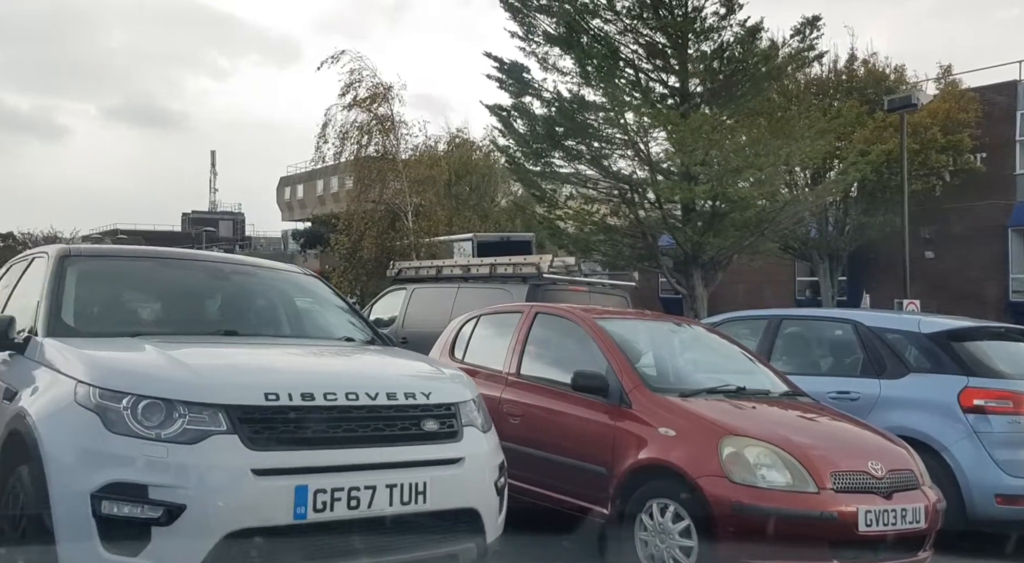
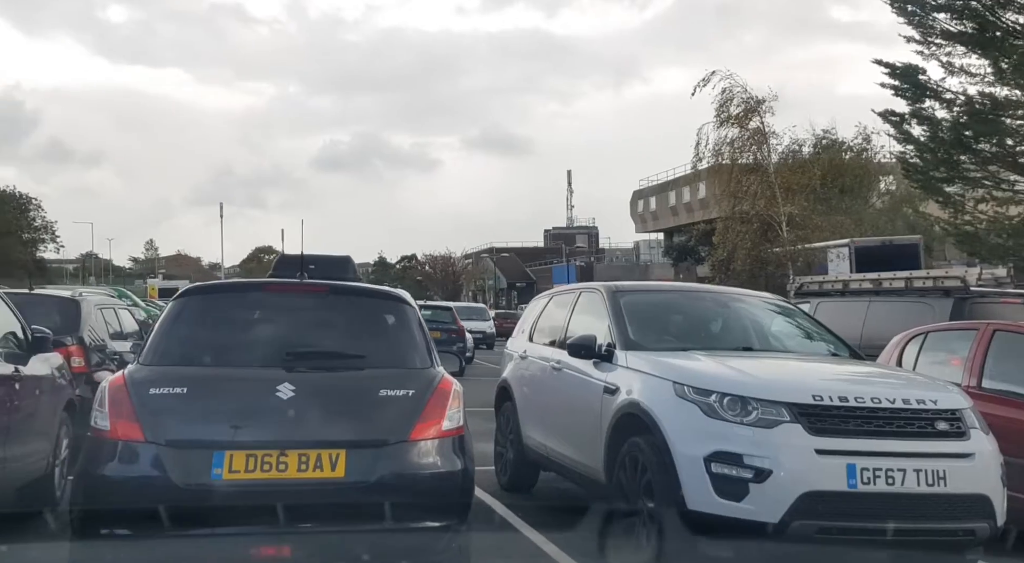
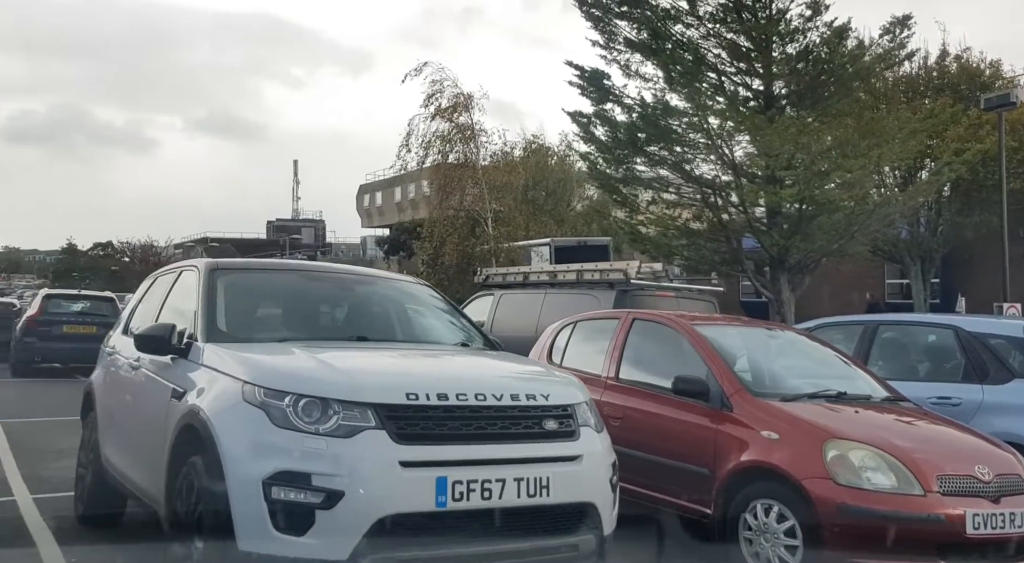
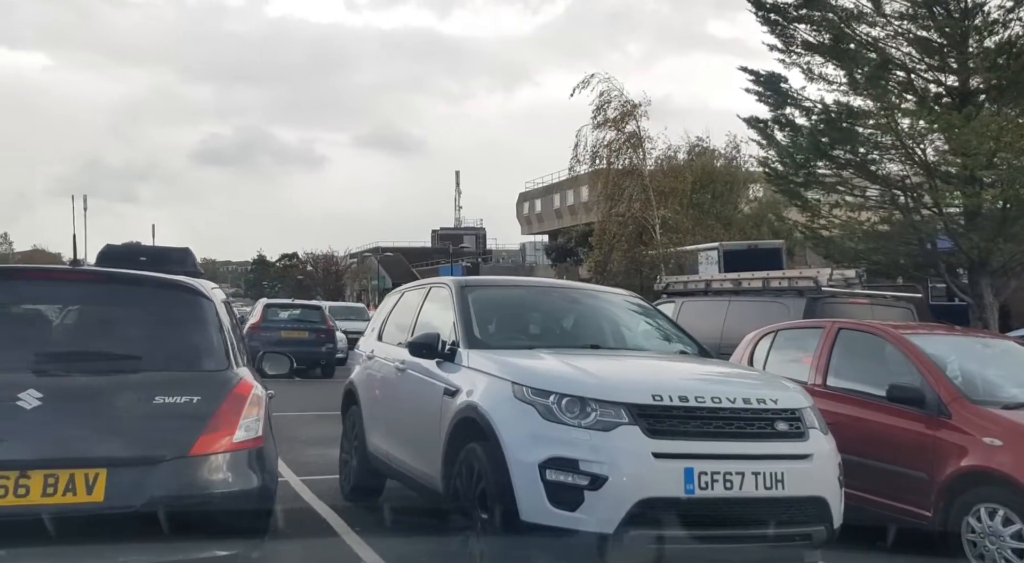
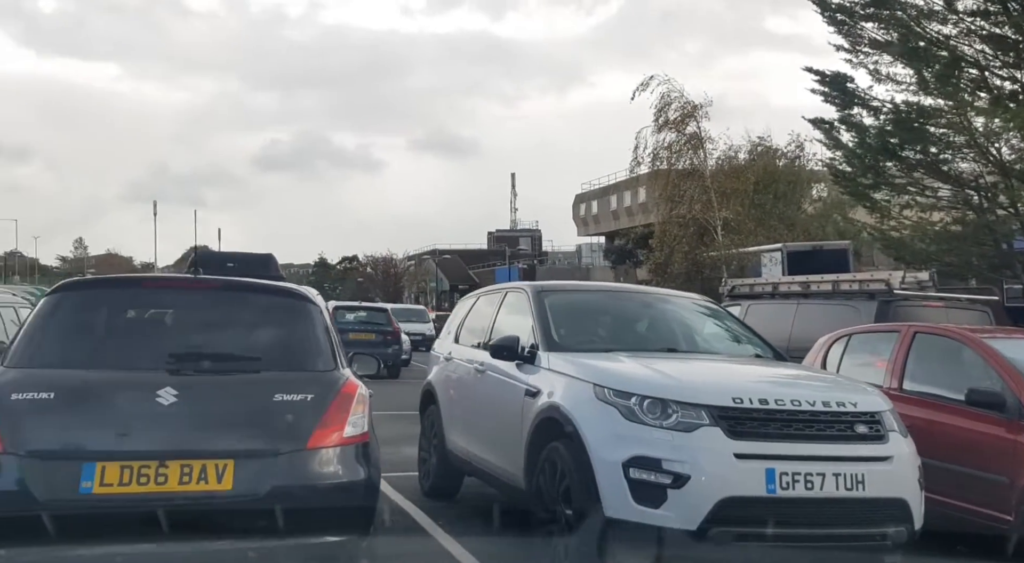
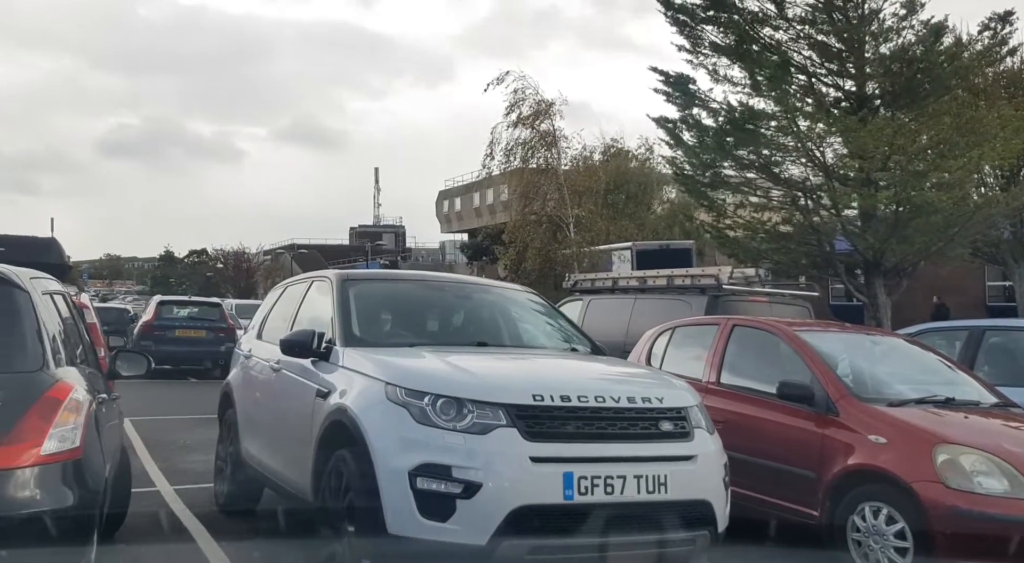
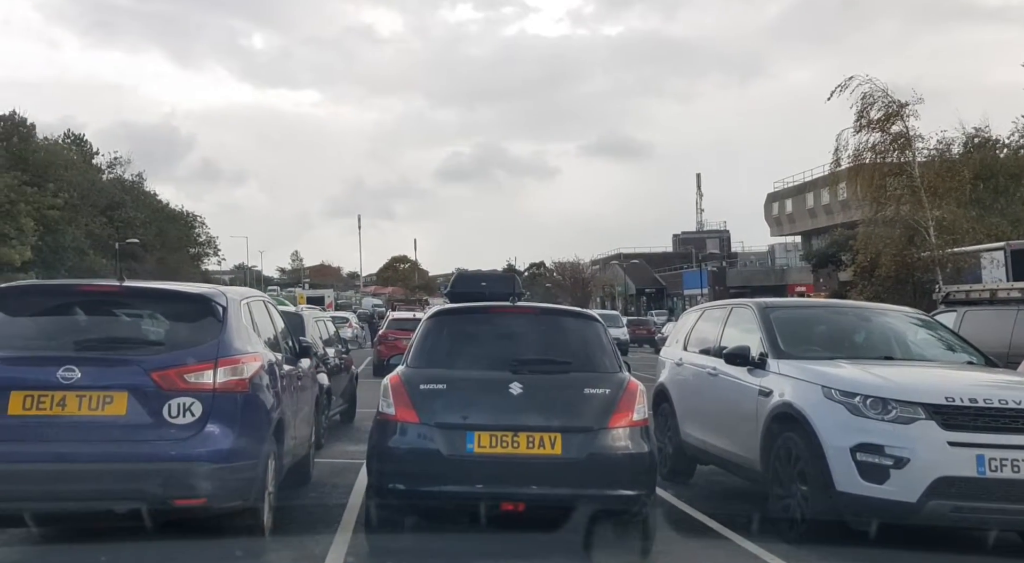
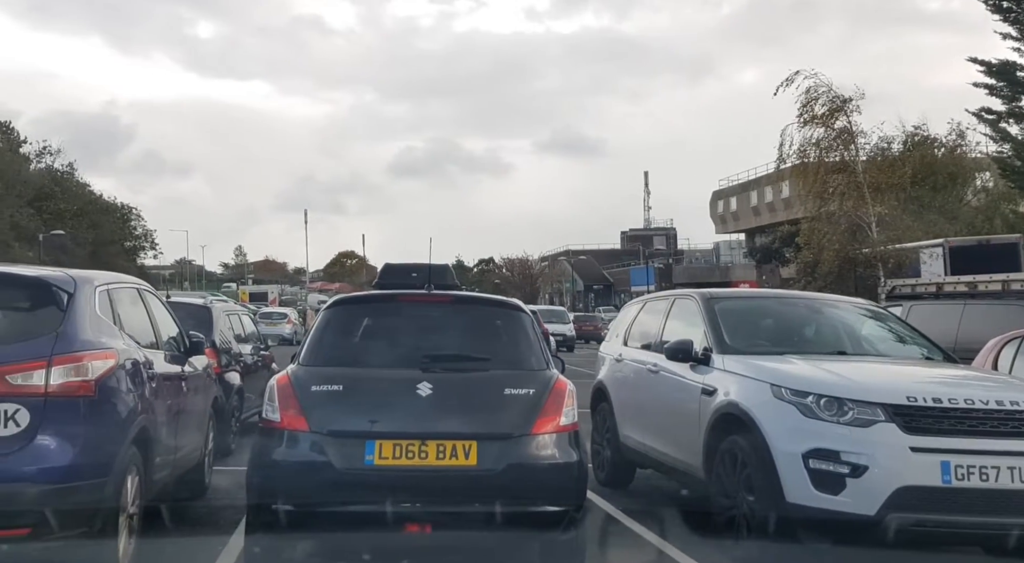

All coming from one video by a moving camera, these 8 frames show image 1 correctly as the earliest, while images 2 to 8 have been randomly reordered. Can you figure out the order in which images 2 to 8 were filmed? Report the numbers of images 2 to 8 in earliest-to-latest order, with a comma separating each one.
3, 6, 4, 5, 2, 8, 7
